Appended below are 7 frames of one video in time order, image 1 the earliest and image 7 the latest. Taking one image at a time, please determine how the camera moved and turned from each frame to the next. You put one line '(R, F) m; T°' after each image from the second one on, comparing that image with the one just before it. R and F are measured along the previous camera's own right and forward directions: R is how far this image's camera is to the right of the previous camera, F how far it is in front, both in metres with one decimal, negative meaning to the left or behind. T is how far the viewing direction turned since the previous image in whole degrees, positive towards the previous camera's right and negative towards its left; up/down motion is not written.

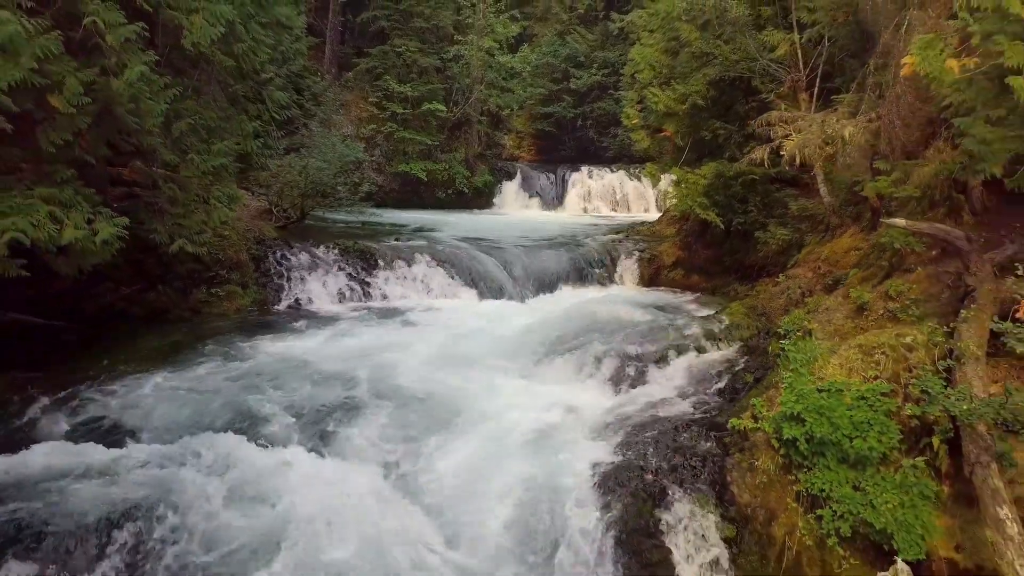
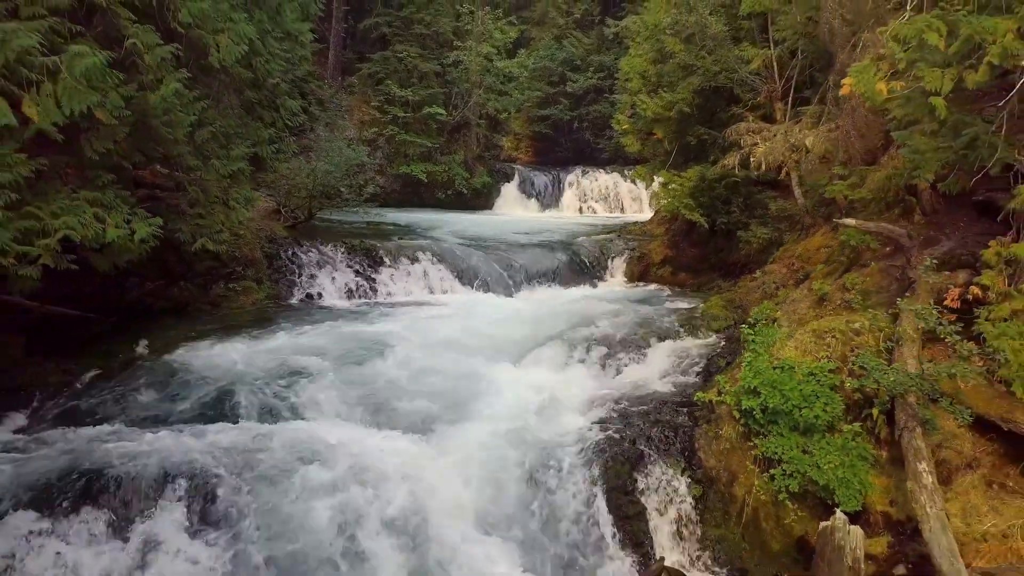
(0.0, -0.6) m; 0°
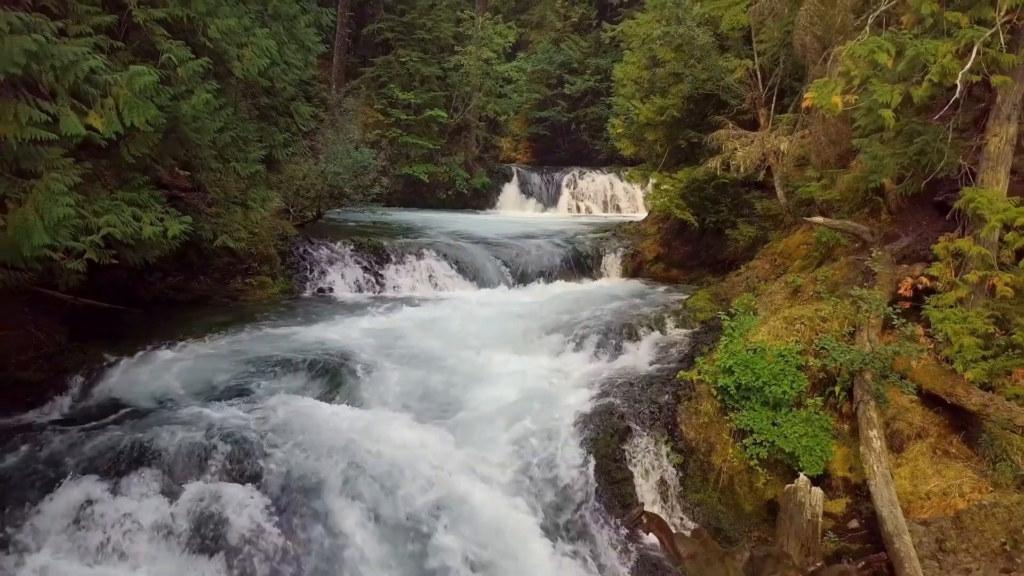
(0.0, -0.5) m; 0°
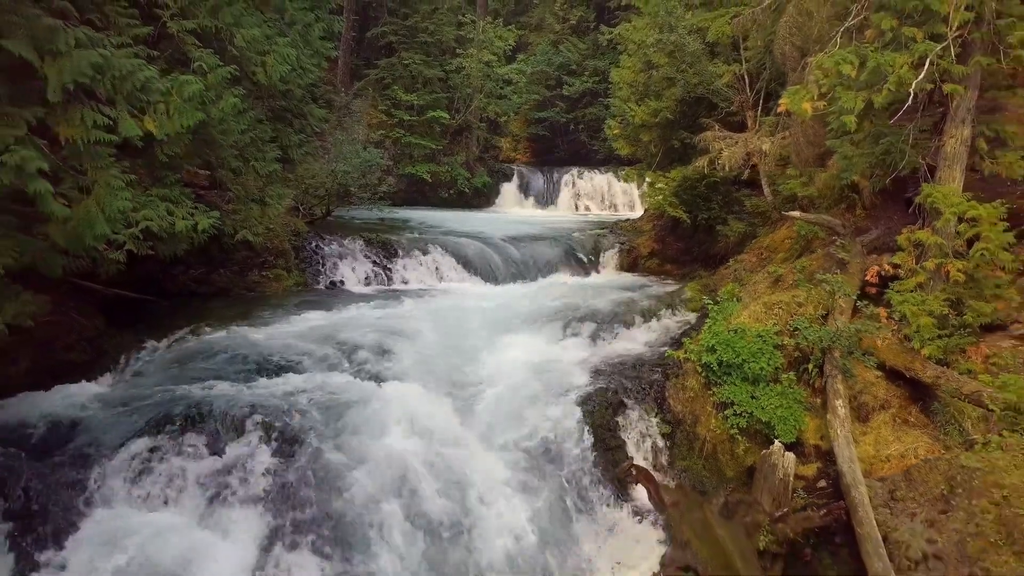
(-0.1, -0.5) m; 0°
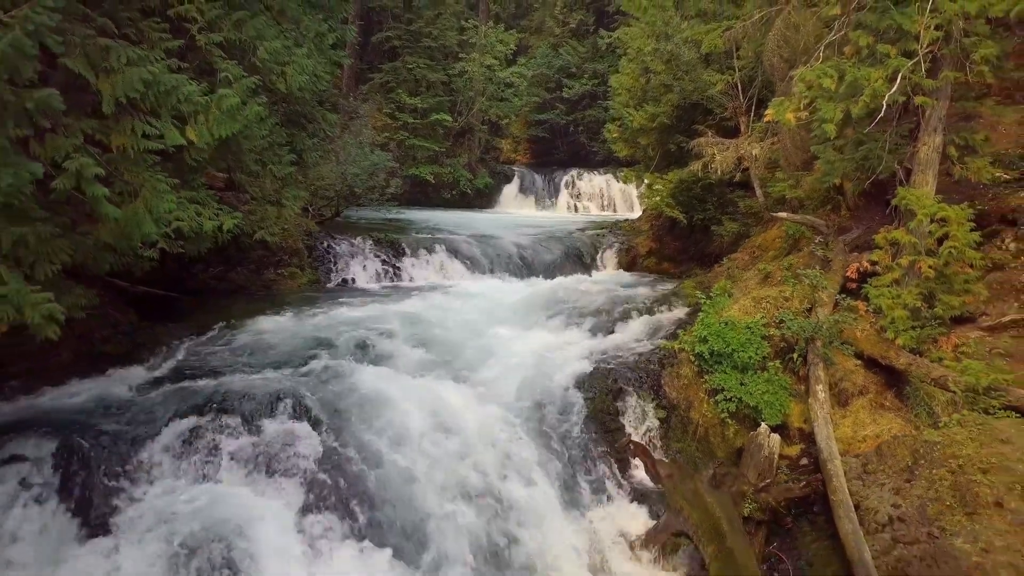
(-0.1, -0.4) m; 0°
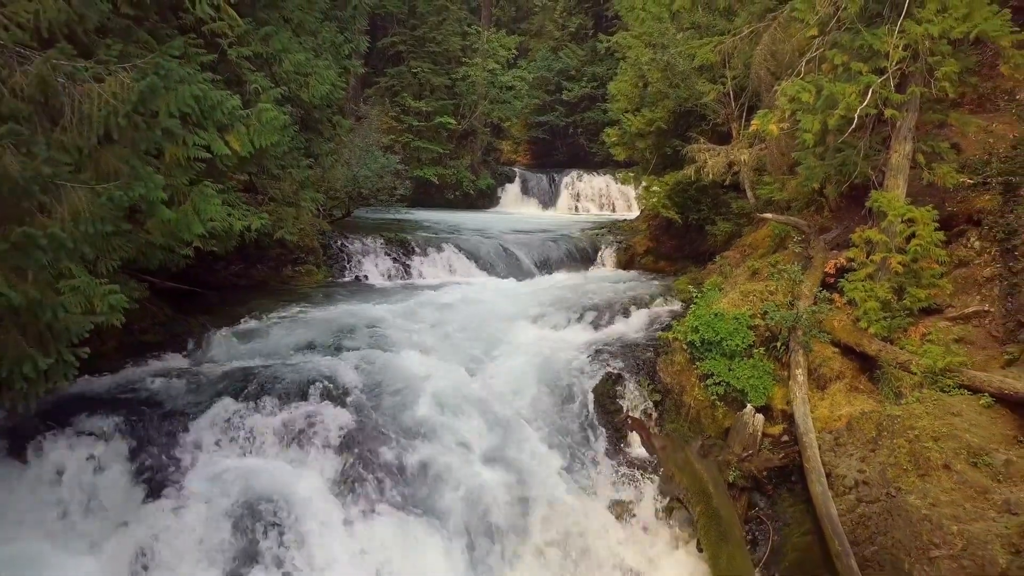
(-0.1, -0.6) m; 0°
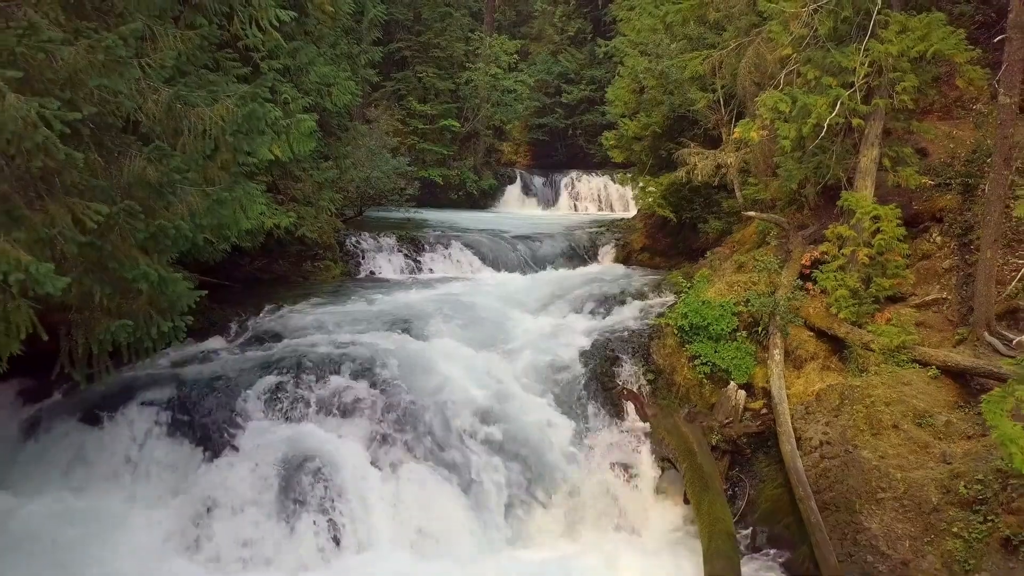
(-0.1, -0.7) m; 0°
